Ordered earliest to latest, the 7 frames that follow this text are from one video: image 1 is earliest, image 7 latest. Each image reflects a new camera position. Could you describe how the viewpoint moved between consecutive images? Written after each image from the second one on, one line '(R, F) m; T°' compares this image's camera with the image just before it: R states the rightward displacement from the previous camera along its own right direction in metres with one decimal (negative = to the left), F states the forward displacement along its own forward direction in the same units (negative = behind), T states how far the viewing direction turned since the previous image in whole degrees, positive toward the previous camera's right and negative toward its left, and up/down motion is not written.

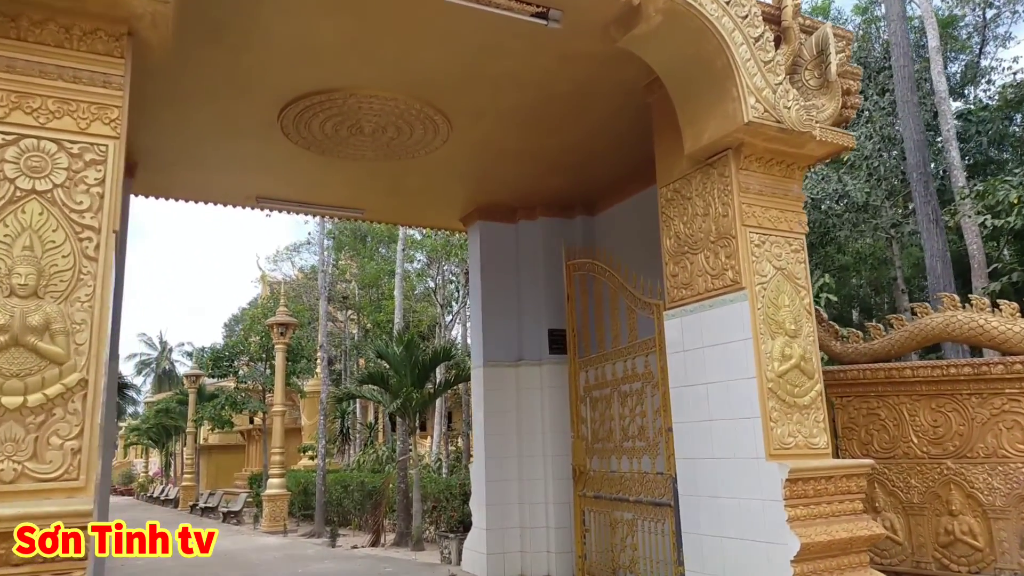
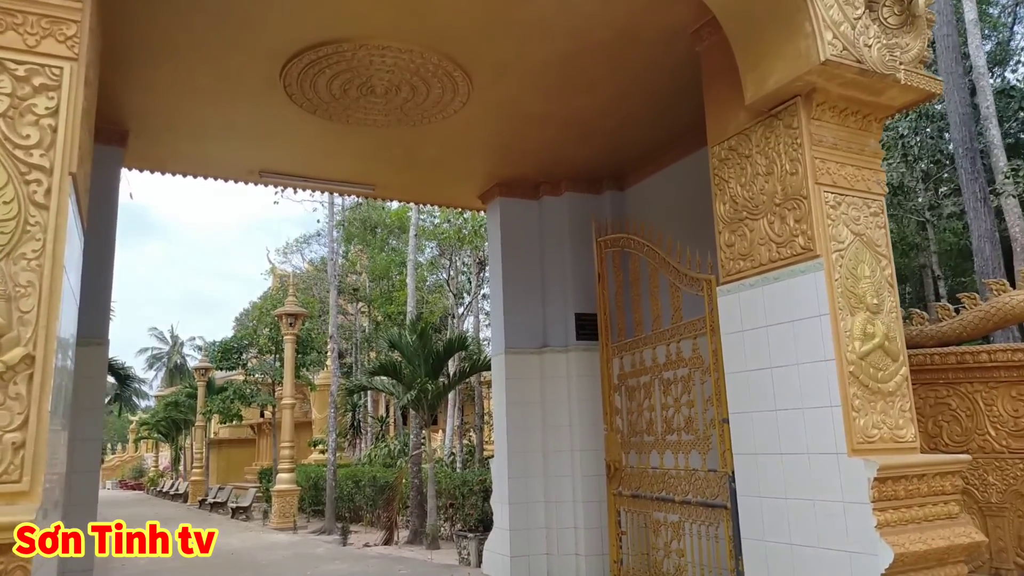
(-0.1, +0.4) m; -1°
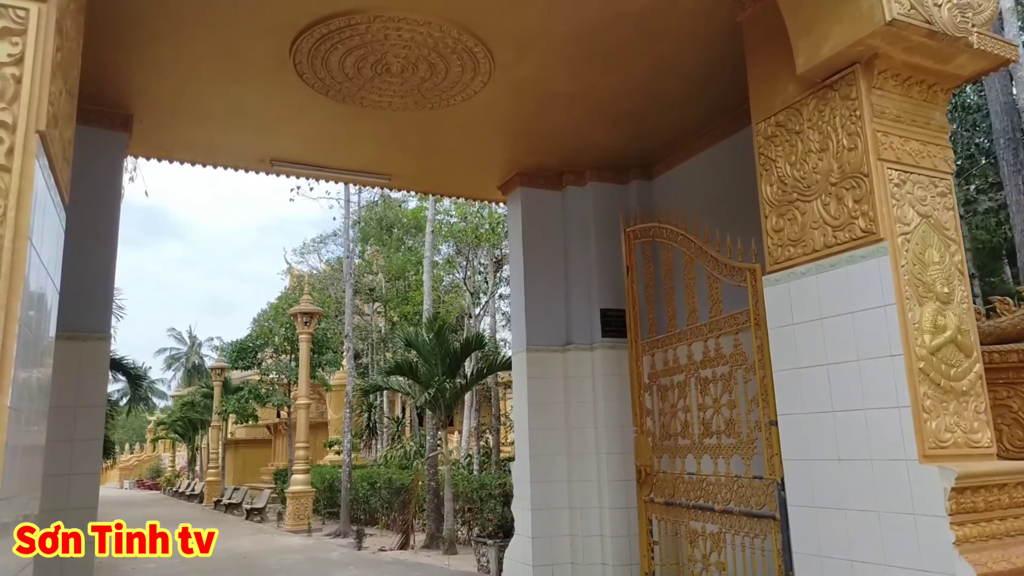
(0.0, +0.3) m; -1°
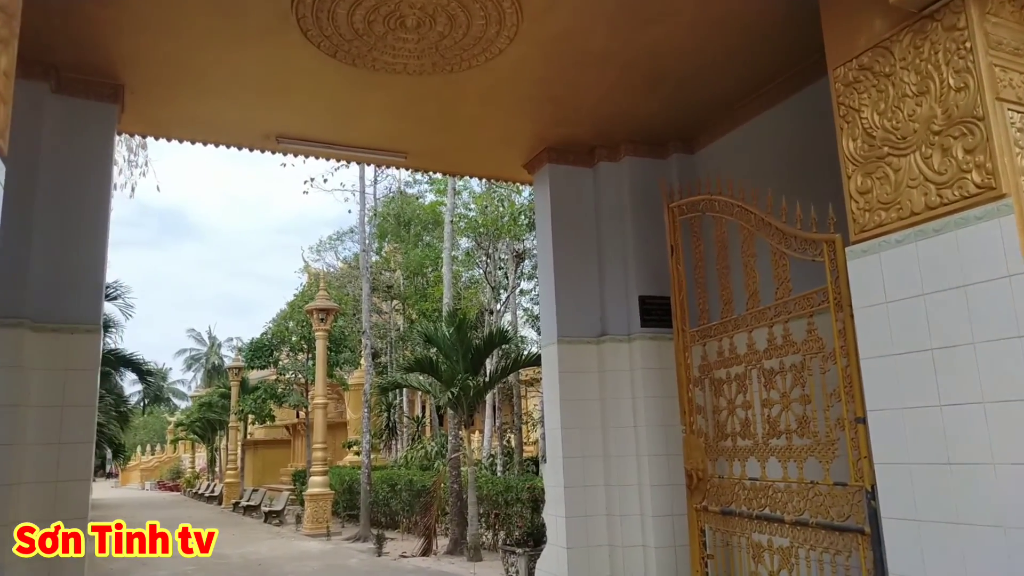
(-0.1, +0.4) m; -1°
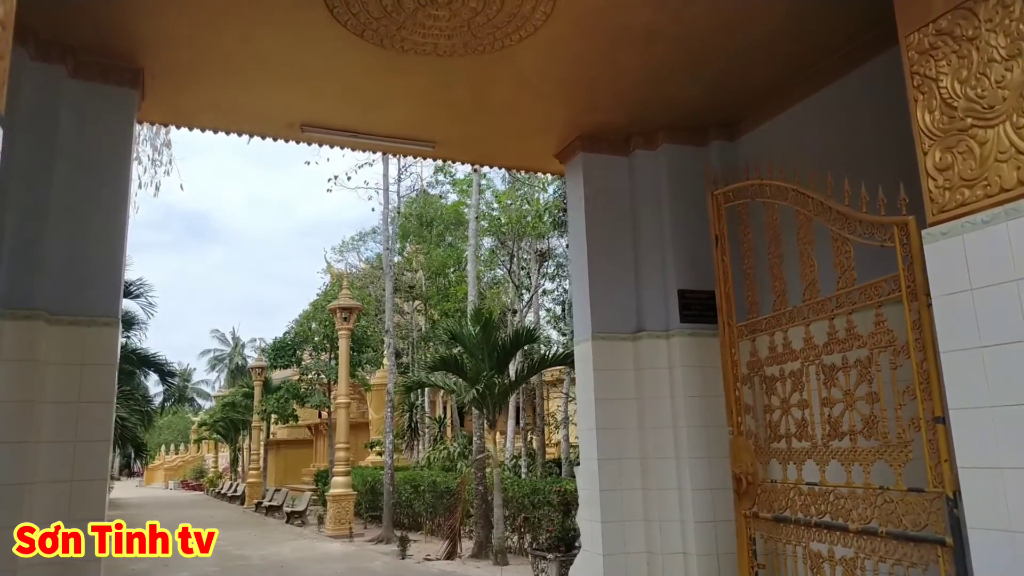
(-0.1, +0.2) m; -2°
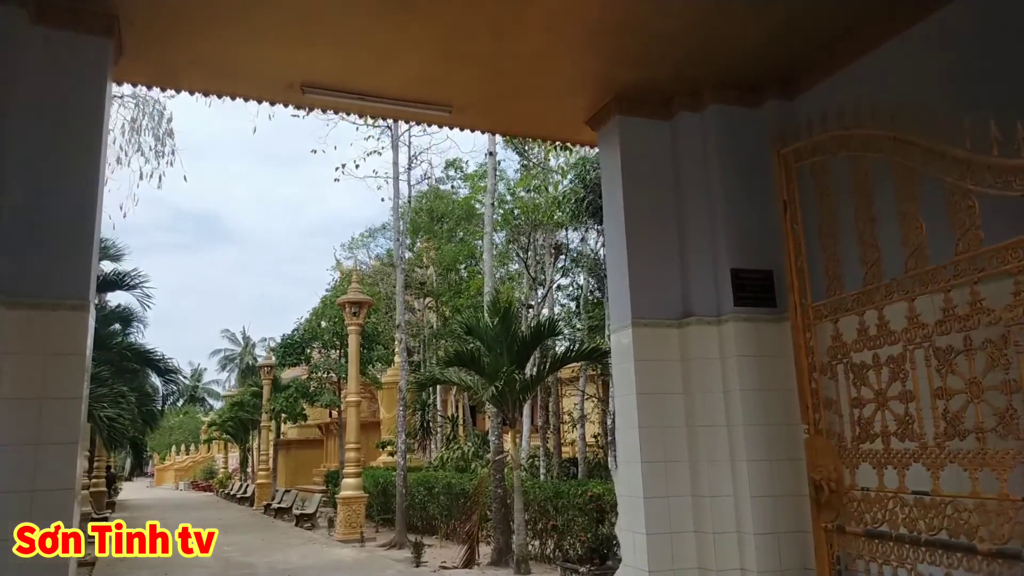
(-0.1, +0.5) m; -1°
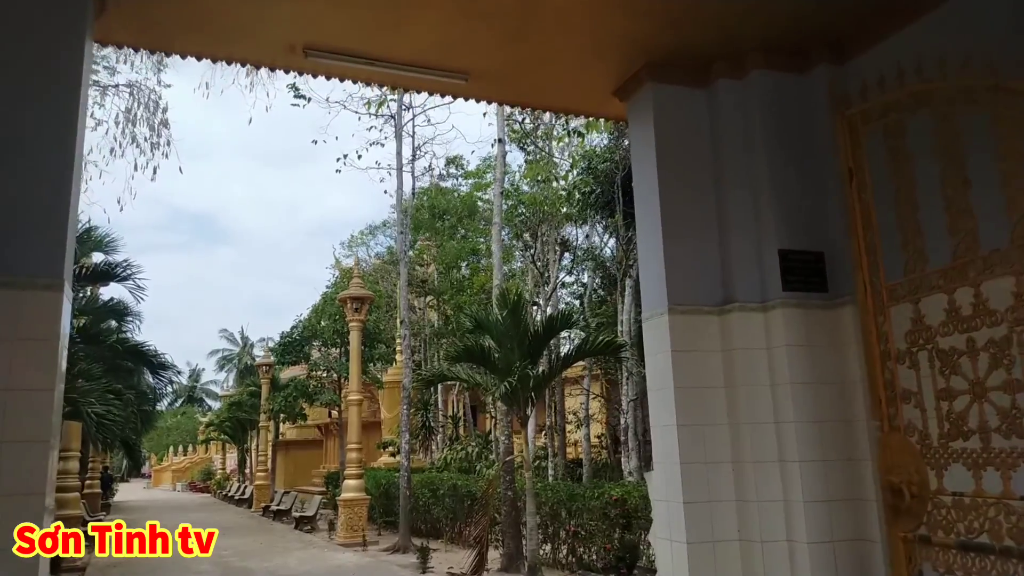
(-0.1, +0.4) m; 0°
